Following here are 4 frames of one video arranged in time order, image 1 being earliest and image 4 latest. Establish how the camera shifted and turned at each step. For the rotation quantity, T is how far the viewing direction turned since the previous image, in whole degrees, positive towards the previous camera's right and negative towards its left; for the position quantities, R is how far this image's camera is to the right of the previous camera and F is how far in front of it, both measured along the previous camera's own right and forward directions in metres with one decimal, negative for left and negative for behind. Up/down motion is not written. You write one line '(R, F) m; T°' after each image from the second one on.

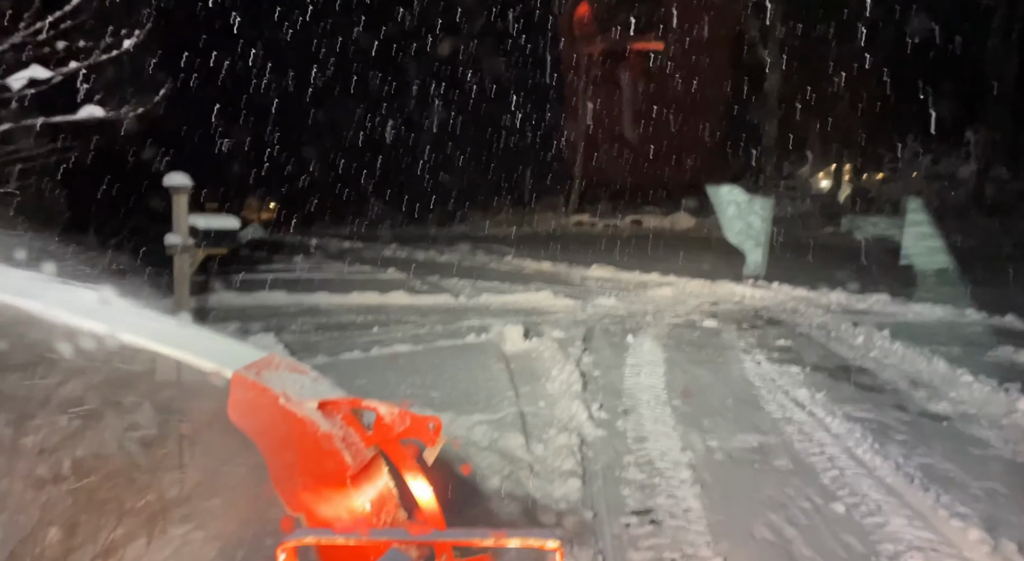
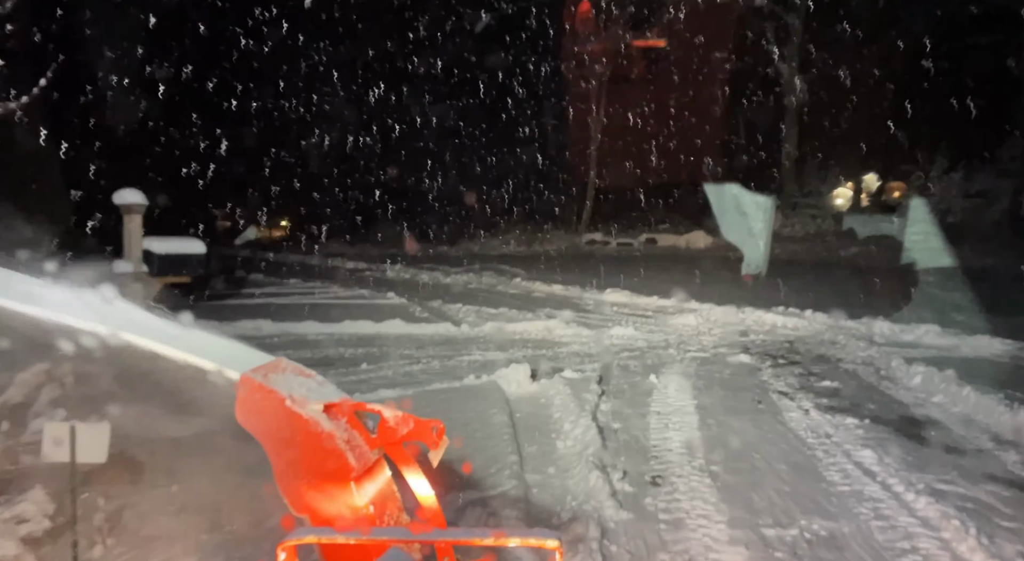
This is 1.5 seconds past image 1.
(+0.1, +1.0) m; -1°
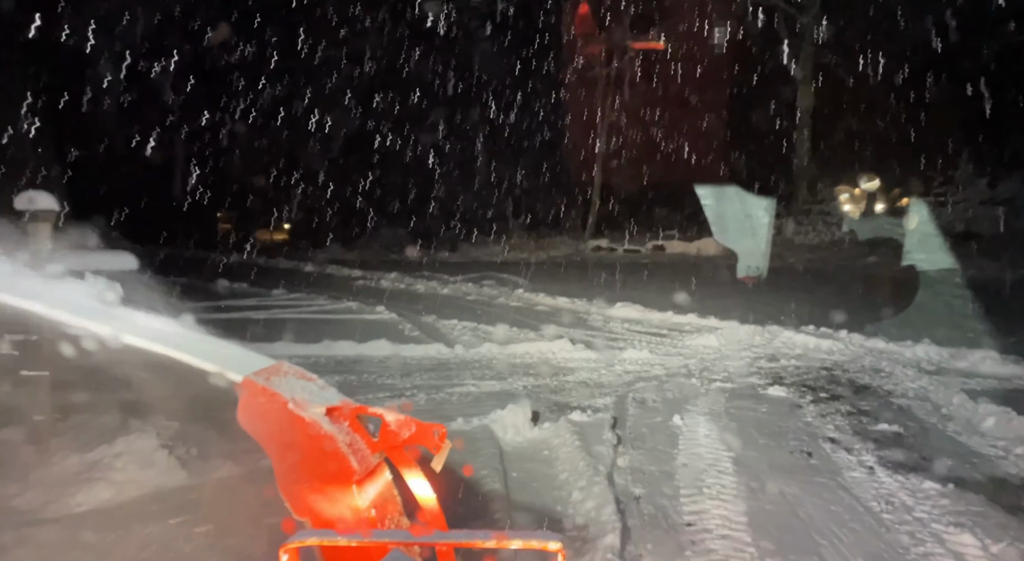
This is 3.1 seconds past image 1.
(+0.1, +1.1) m; 0°
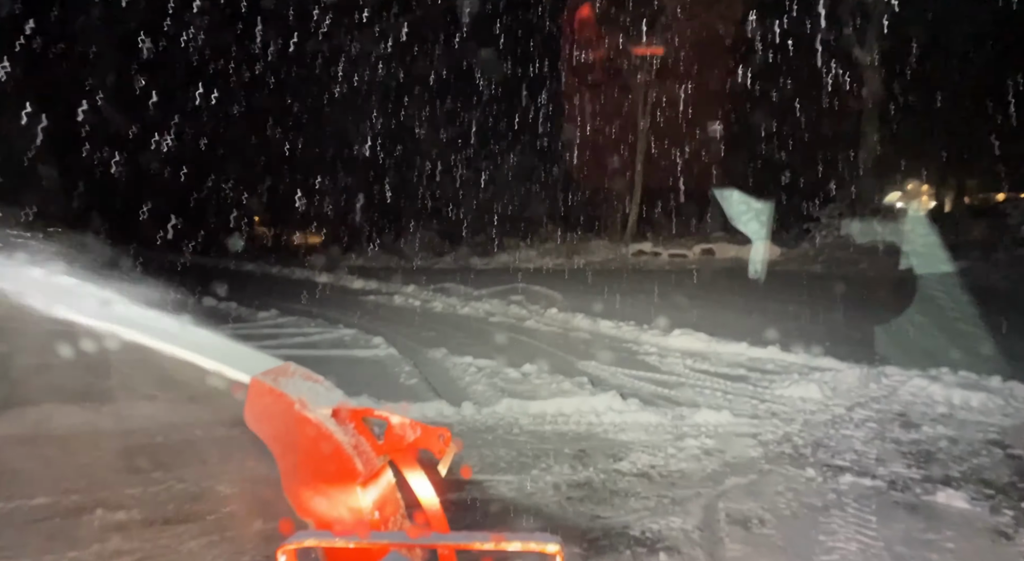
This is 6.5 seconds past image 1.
(+0.1, +2.4) m; -3°
